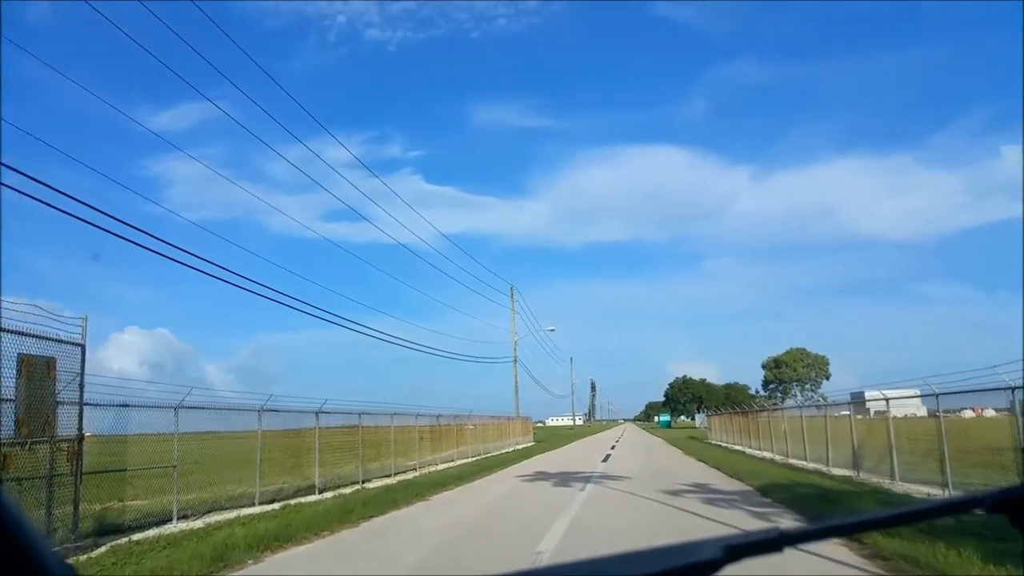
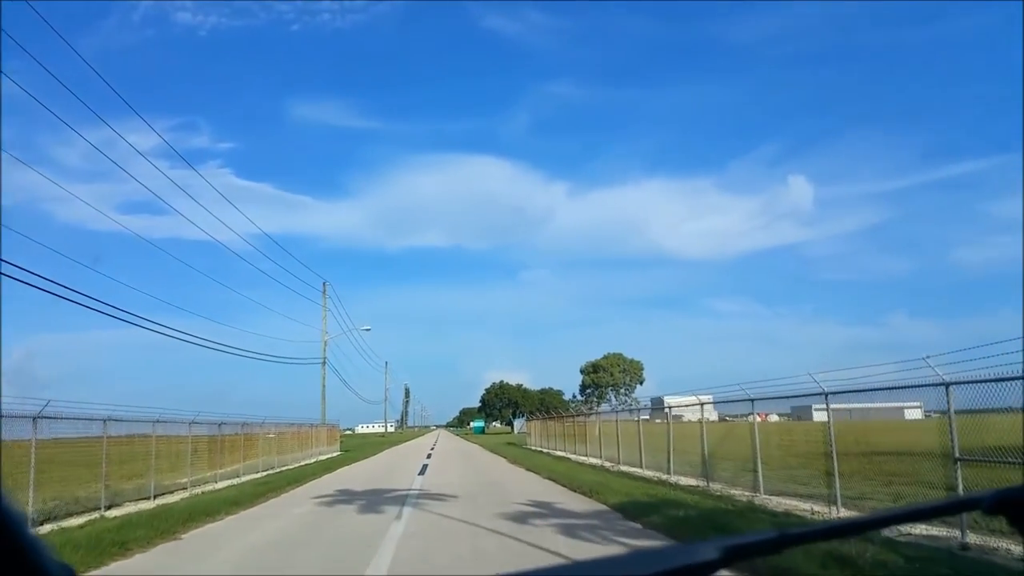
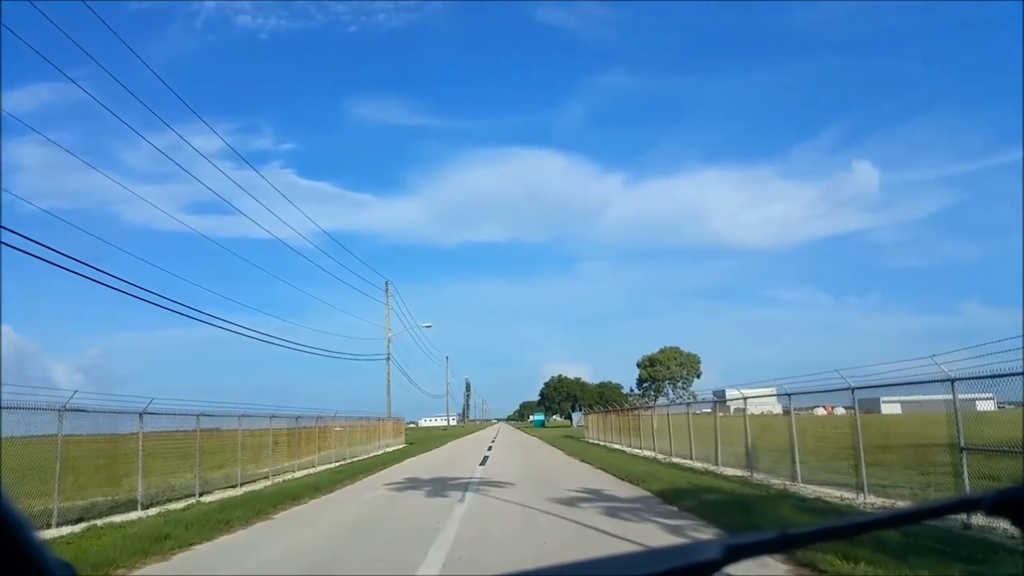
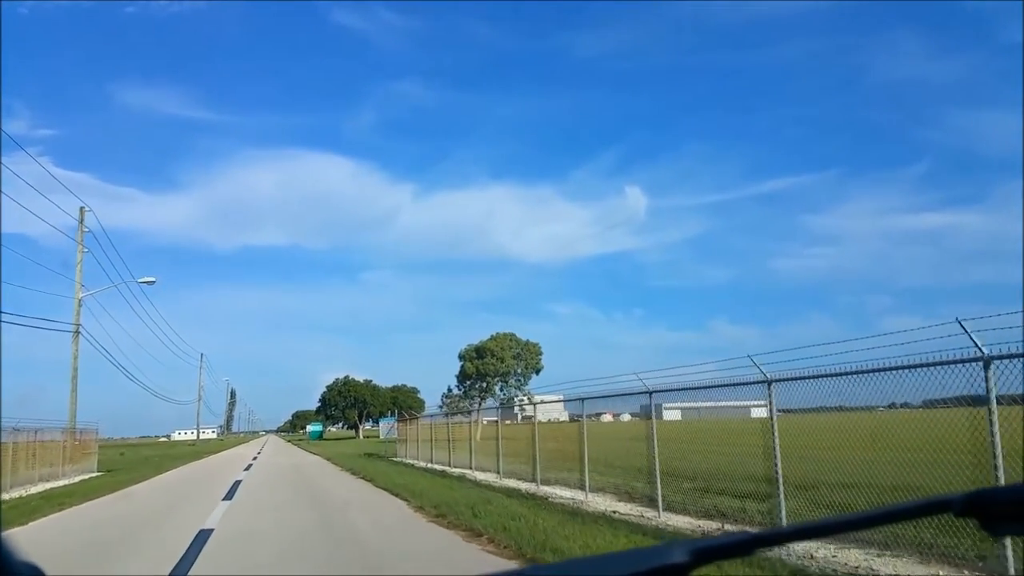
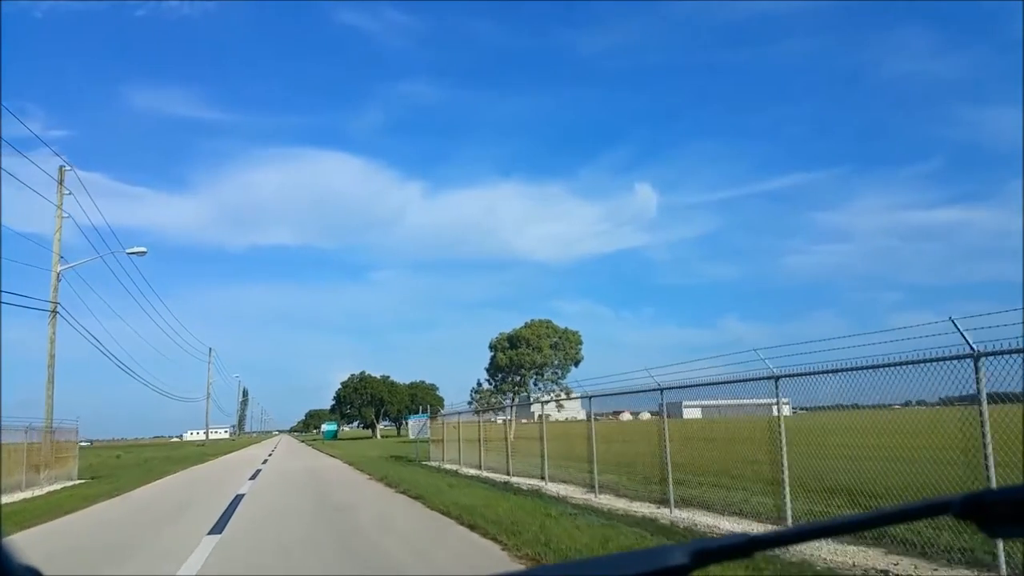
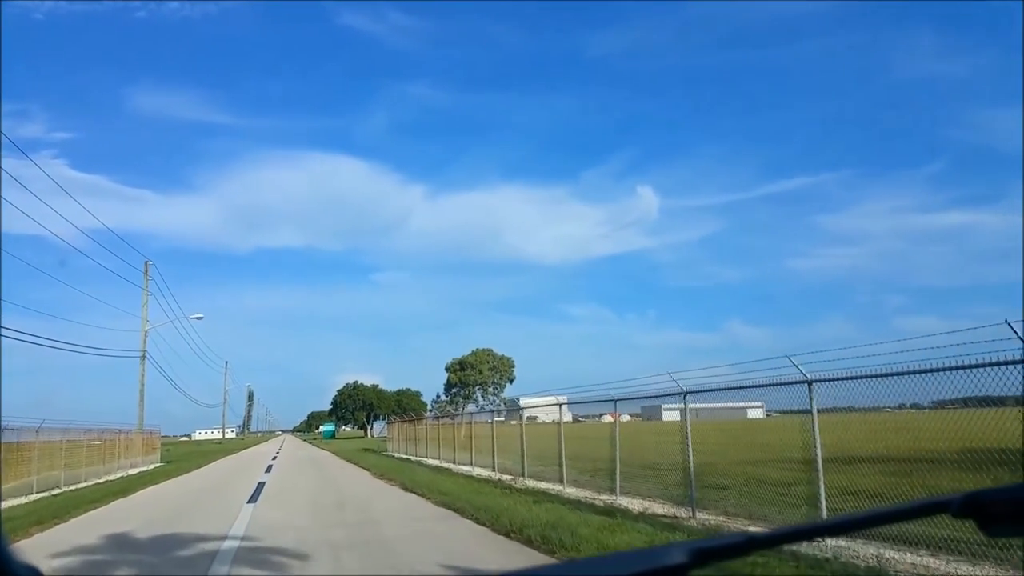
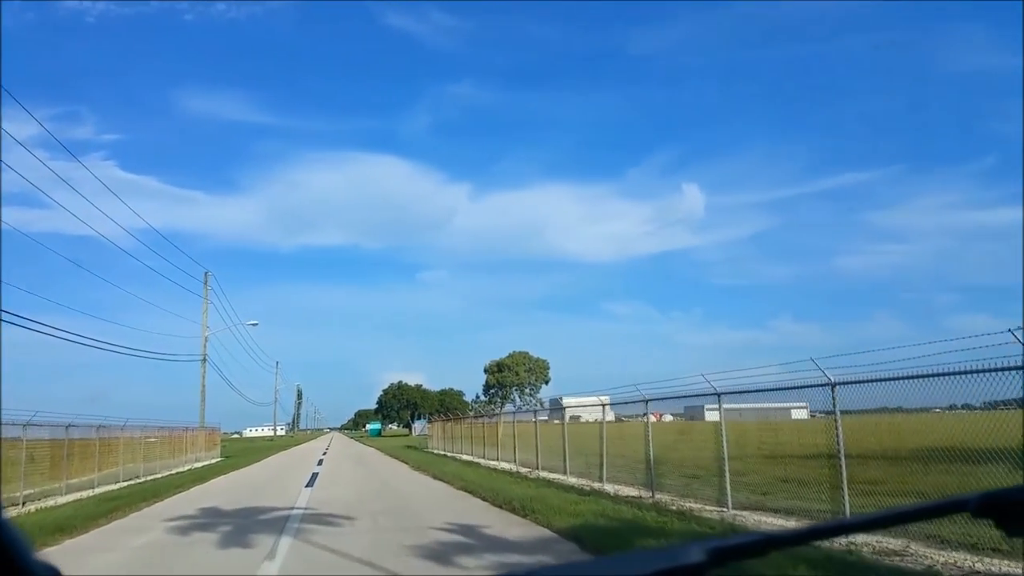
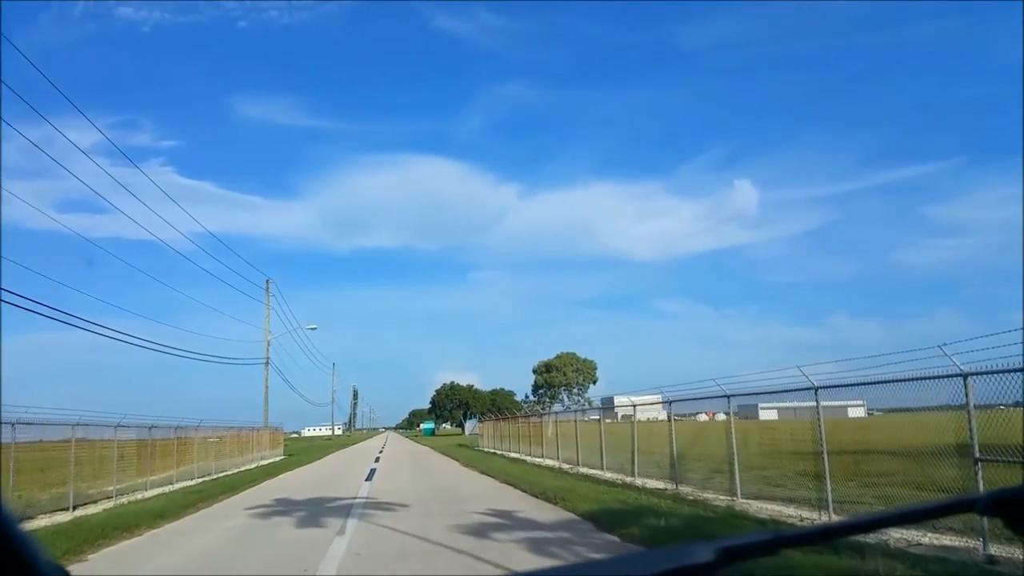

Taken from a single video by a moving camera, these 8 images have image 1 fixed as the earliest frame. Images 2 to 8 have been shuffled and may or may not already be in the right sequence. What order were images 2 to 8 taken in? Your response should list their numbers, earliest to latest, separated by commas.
3, 2, 8, 7, 6, 4, 5
